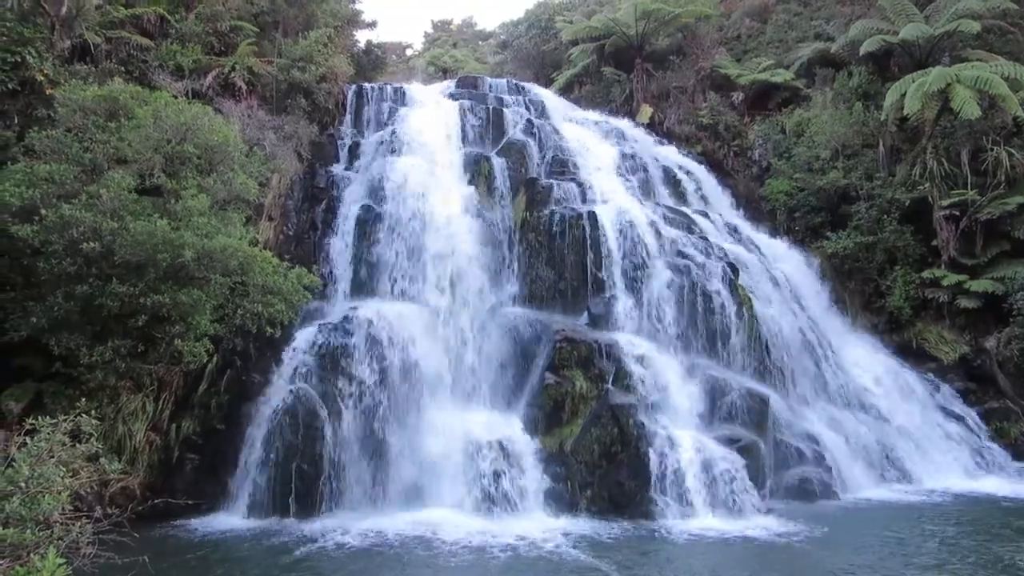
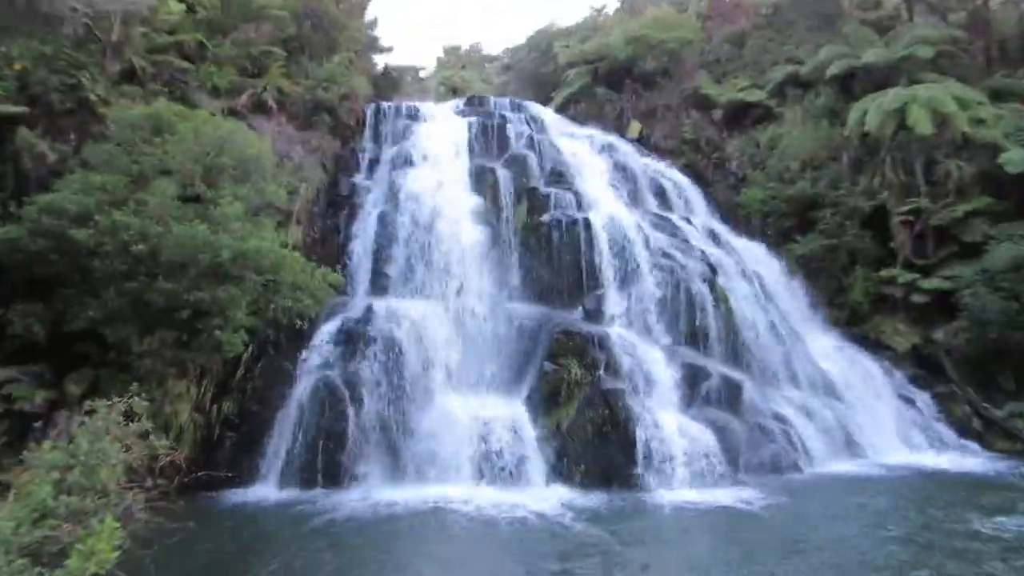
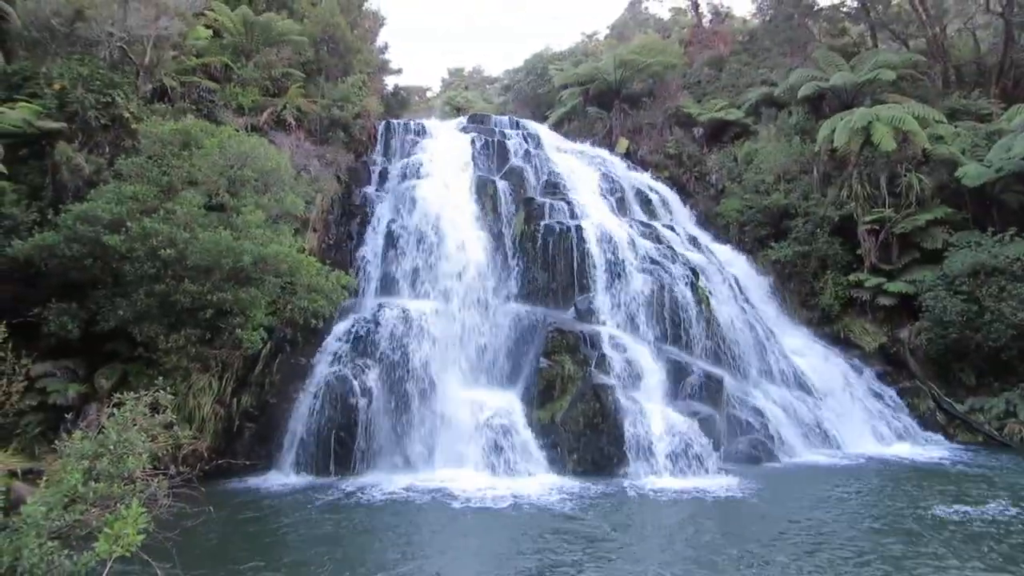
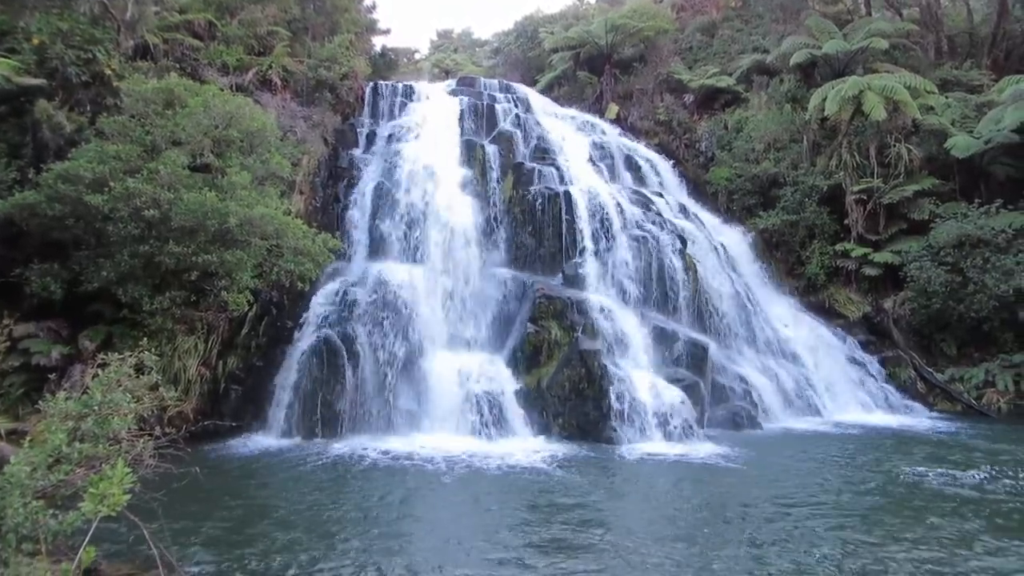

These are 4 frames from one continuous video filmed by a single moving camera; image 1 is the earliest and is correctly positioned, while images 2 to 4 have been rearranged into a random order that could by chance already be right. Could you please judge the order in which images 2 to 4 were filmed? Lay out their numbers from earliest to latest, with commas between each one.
2, 3, 4
